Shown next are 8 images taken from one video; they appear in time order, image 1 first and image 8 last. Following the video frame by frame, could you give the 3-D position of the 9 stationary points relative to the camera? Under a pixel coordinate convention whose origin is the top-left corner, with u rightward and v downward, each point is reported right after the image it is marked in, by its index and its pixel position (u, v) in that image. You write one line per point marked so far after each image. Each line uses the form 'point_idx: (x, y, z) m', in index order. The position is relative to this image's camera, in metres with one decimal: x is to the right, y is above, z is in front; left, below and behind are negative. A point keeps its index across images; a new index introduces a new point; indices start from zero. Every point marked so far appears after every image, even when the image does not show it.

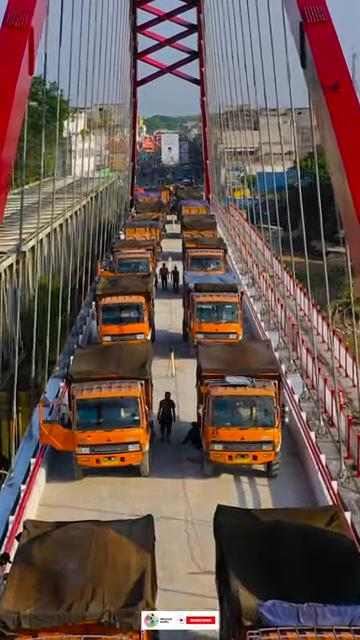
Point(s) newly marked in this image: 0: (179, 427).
0: (0.0, -1.7, +15.3) m
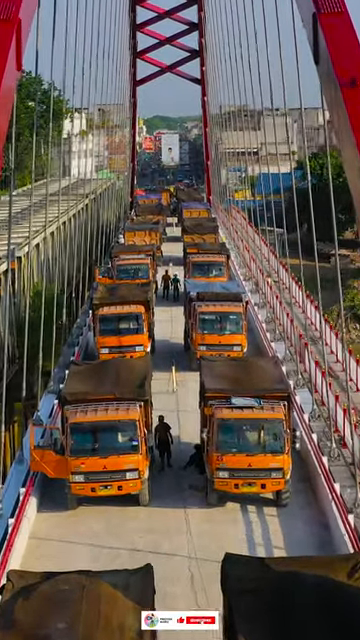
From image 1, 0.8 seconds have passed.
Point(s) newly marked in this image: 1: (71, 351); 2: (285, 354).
0: (0.0, -1.9, +14.3) m
1: (-2.2, -0.6, +19.8) m
2: (+2.1, -0.7, +19.3) m
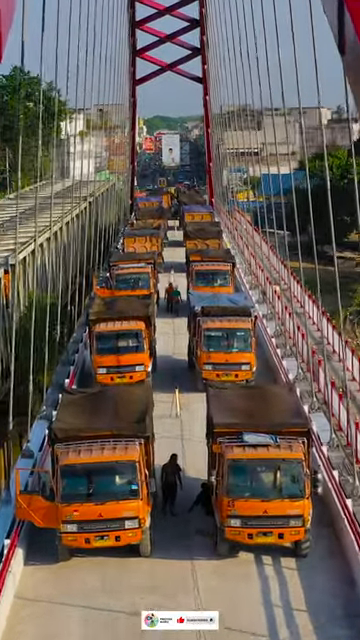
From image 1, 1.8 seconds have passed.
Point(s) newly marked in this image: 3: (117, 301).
0: (+0.1, -2.2, +12.9) m
1: (-2.1, -0.9, +18.3) m
2: (+2.1, -1.0, +17.8) m
3: (-1.2, +0.4, +18.9) m
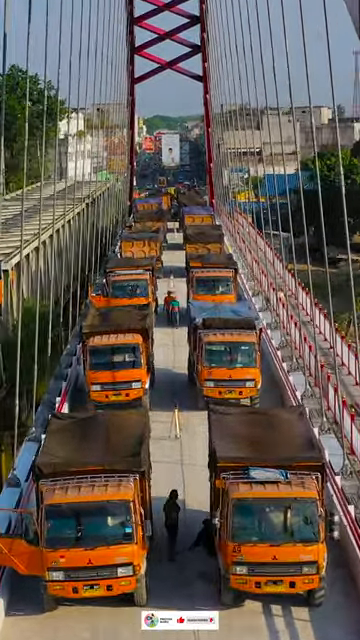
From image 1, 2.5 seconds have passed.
0: (+0.1, -2.4, +11.7) m
1: (-2.1, -1.1, +17.2) m
2: (+2.1, -1.2, +16.7) m
3: (-1.2, +0.1, +17.8) m
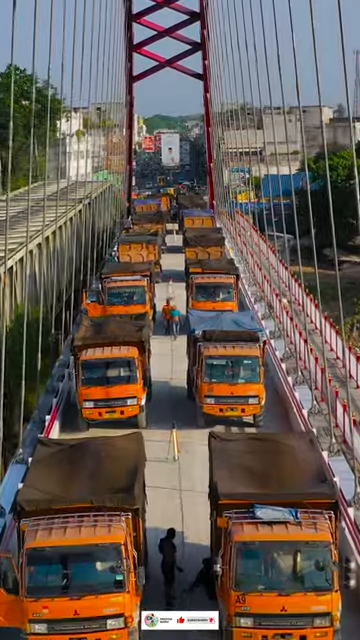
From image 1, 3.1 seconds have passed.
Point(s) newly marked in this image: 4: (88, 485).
0: (+0.1, -2.6, +10.7) m
1: (-2.2, -1.3, +16.2) m
2: (+2.1, -1.4, +15.6) m
3: (-1.3, 0.0, +16.7) m
4: (-0.9, -1.6, +9.5) m
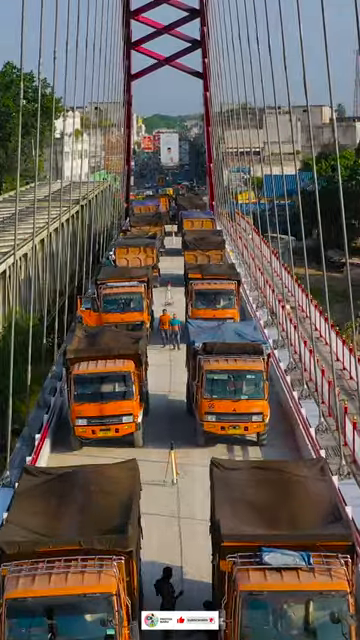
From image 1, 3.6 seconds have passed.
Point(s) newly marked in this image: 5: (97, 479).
0: (0.0, -2.8, +9.8) m
1: (-2.2, -1.5, +15.2) m
2: (+2.1, -1.6, +14.7) m
3: (-1.3, -0.2, +15.8) m
4: (-0.9, -1.8, +8.6) m
5: (-0.8, -1.5, +9.5) m
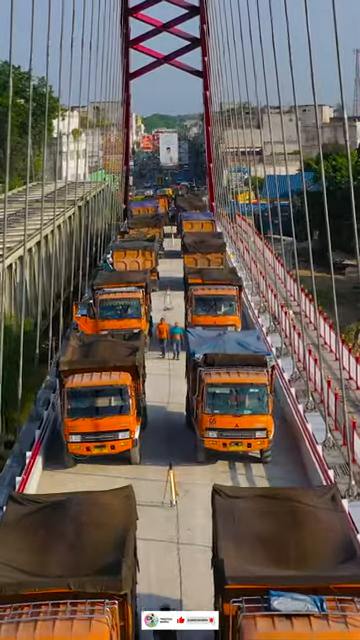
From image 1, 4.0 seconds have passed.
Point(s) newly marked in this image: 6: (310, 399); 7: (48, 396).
0: (0.0, -2.9, +9.0) m
1: (-2.2, -1.6, +14.5) m
2: (+2.1, -1.7, +14.0) m
3: (-1.3, -0.4, +15.1) m
4: (-0.9, -1.9, +7.8) m
5: (-0.8, -1.7, +8.7) m
6: (+2.1, -1.2, +16.0) m
7: (-2.1, -1.2, +15.9) m
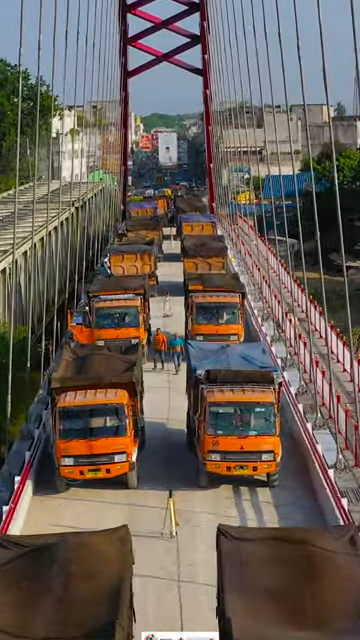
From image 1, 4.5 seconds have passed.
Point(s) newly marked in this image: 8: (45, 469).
0: (+0.1, -3.1, +8.1) m
1: (-2.2, -1.8, +13.5) m
2: (+2.1, -1.9, +13.0) m
3: (-1.3, -0.5, +14.1) m
4: (-0.9, -2.1, +6.9) m
5: (-0.8, -1.9, +7.8) m
6: (+2.1, -1.4, +15.0) m
7: (-2.1, -1.4, +15.0) m
8: (-1.9, -2.0, +13.5) m
